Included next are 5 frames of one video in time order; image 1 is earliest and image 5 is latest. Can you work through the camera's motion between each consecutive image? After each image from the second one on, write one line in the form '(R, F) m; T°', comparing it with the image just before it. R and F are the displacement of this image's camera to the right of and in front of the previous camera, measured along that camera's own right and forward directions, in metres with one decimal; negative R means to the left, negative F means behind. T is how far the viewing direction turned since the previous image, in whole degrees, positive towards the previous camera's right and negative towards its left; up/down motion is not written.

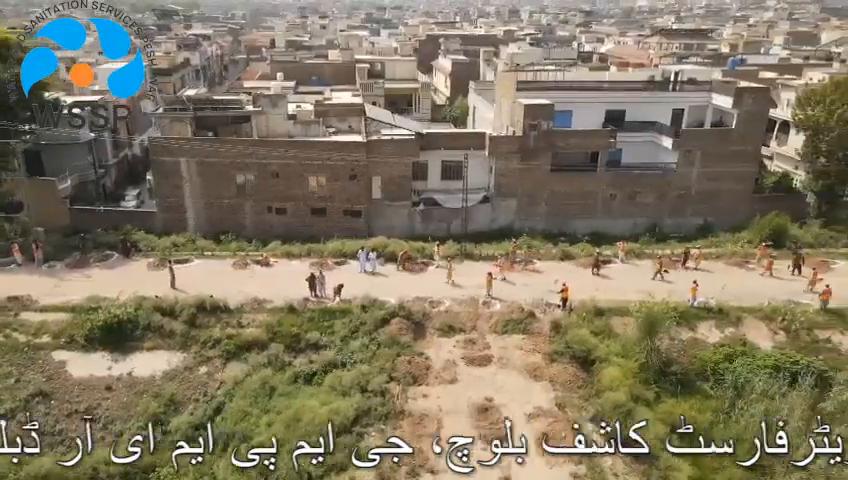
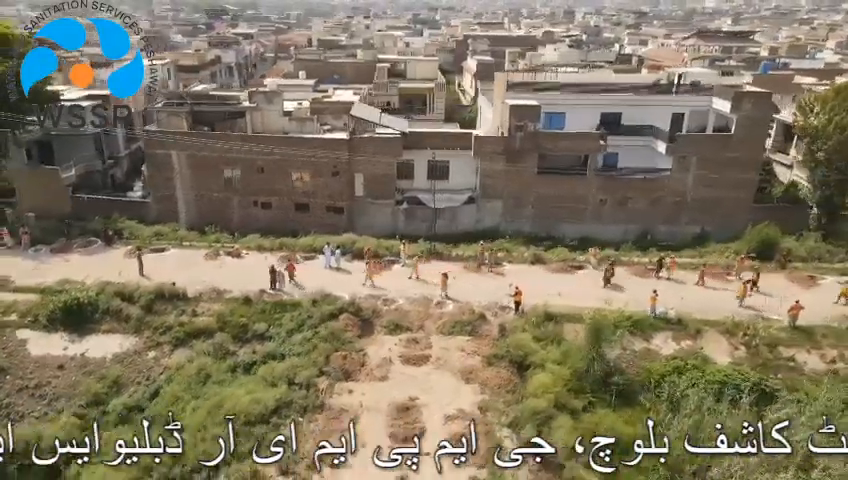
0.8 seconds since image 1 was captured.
(+3.7, +0.2) m; -5°
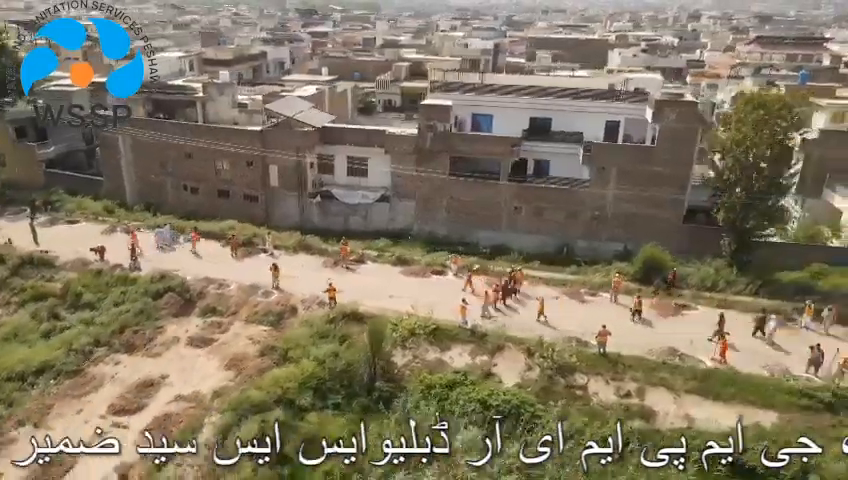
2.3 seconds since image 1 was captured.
(+10.9, +1.1) m; -11°
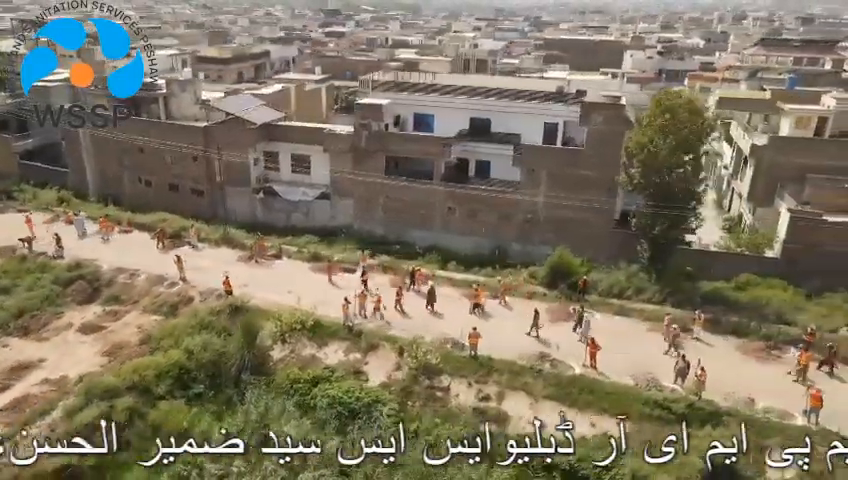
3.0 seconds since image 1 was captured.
(+5.5, +0.1) m; -4°
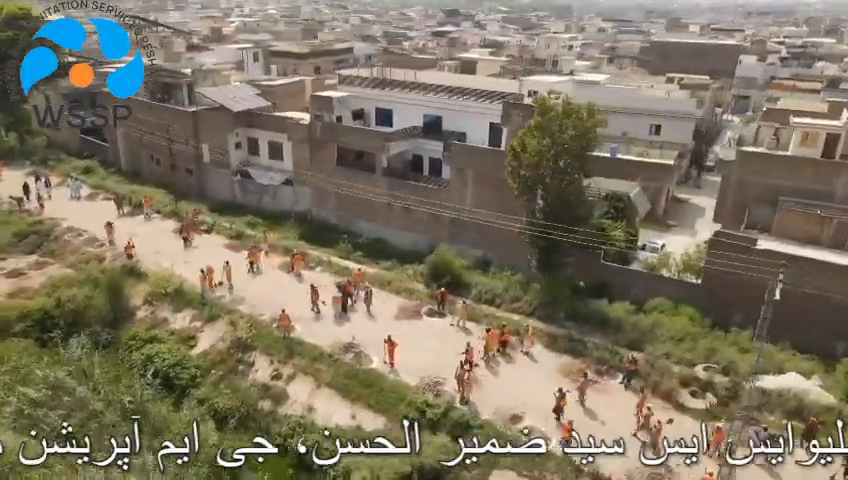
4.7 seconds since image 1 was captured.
(+10.6, +0.8) m; -13°
